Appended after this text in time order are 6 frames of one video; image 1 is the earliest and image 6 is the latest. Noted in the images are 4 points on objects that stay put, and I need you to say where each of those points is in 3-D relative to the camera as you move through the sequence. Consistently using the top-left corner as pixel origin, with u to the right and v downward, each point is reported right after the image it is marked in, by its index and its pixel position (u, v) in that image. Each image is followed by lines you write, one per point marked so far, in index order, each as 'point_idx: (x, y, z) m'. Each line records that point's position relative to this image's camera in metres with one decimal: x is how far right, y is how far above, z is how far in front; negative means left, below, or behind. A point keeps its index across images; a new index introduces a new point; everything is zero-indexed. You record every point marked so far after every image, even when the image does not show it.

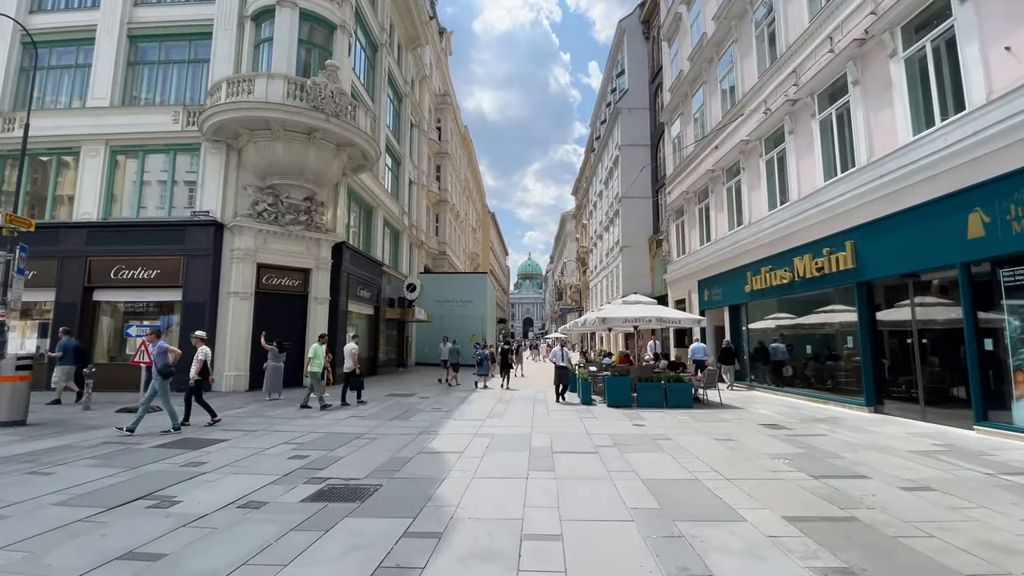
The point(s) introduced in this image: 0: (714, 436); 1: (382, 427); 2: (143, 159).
0: (+3.6, -2.6, +8.5) m
1: (-2.5, -2.8, +9.5) m
2: (-13.0, +4.5, +16.9) m
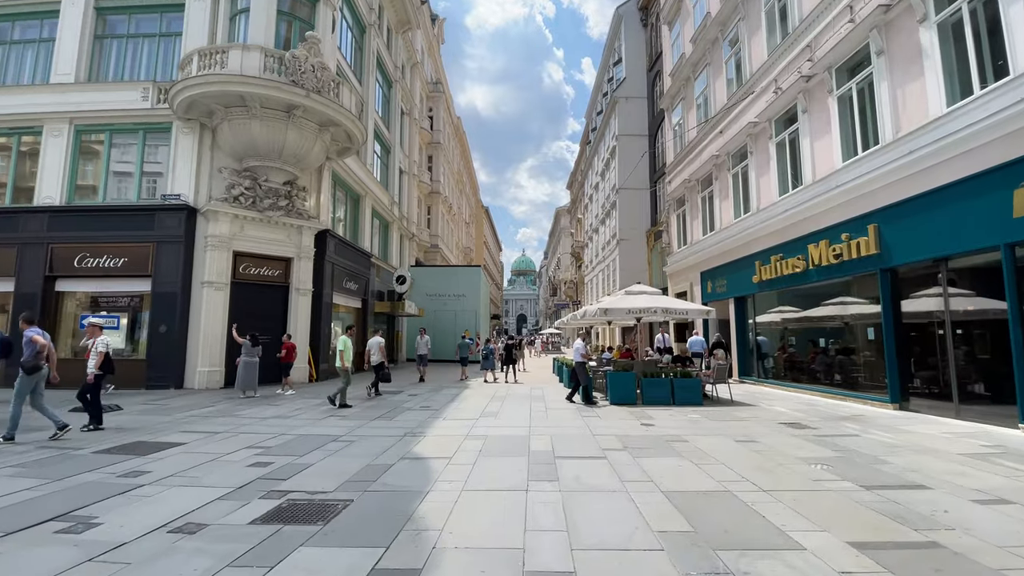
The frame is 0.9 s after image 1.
0: (+3.5, -2.4, +7.6) m
1: (-2.6, -2.5, +8.6) m
2: (-13.1, +4.9, +15.7) m
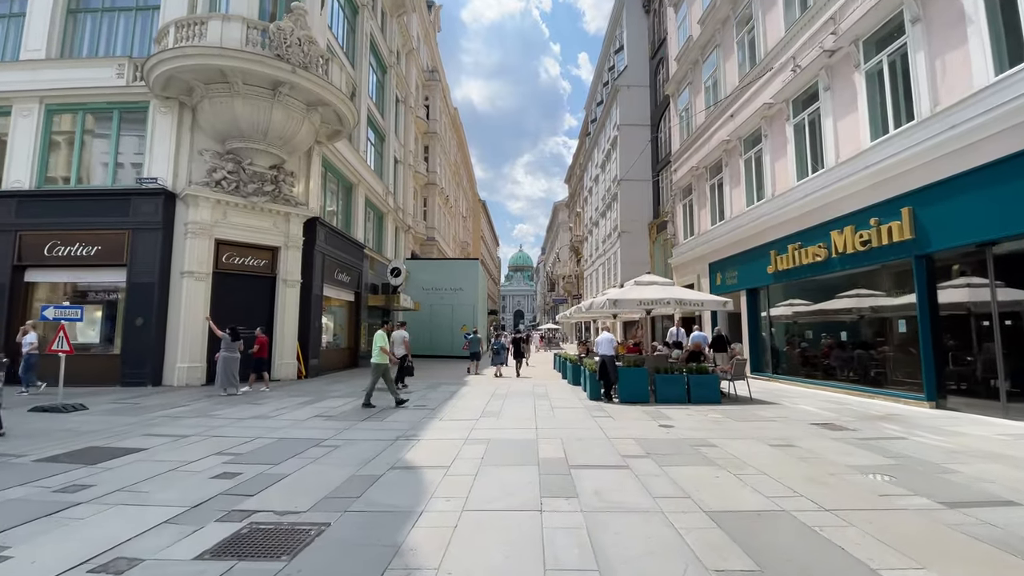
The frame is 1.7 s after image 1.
0: (+3.6, -2.2, +6.7) m
1: (-2.6, -2.3, +7.7) m
2: (-13.1, +5.2, +14.7) m
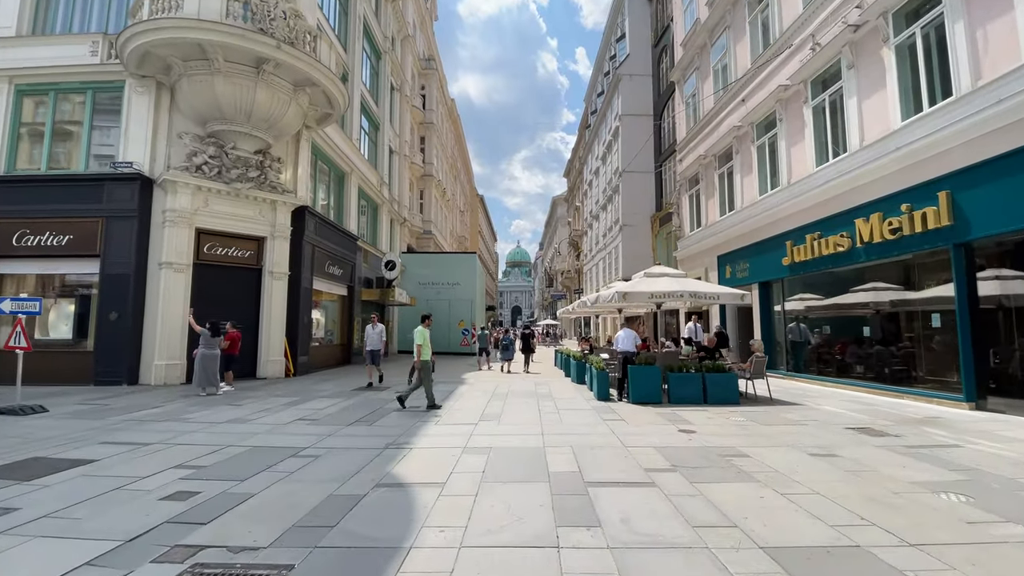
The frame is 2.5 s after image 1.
0: (+3.7, -2.0, +6.0) m
1: (-2.5, -2.1, +6.9) m
2: (-13.1, +5.4, +13.8) m
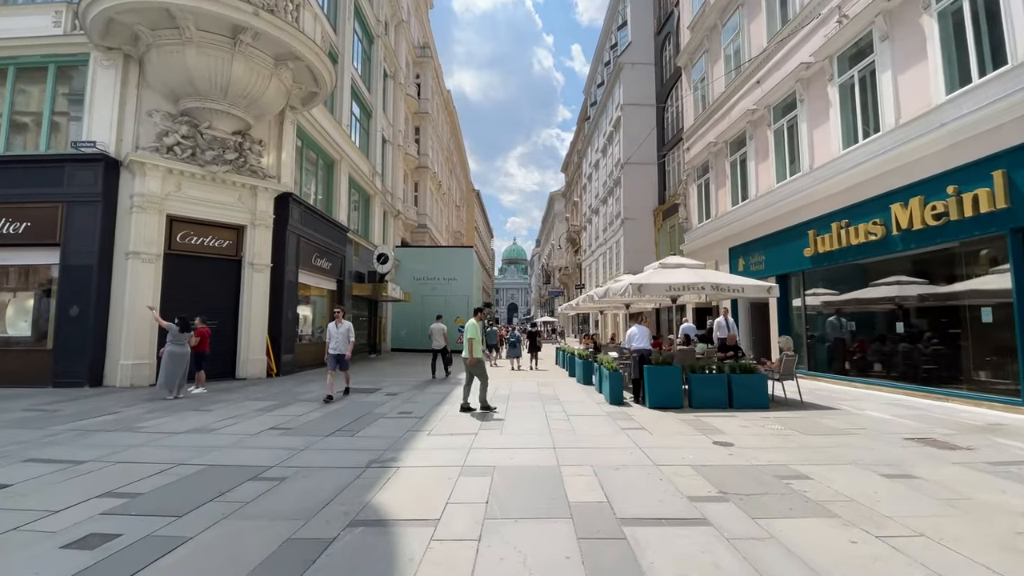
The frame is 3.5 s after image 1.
0: (+3.8, -1.9, +5.0) m
1: (-2.4, -2.0, +5.8) m
2: (-13.1, +5.6, +12.6) m
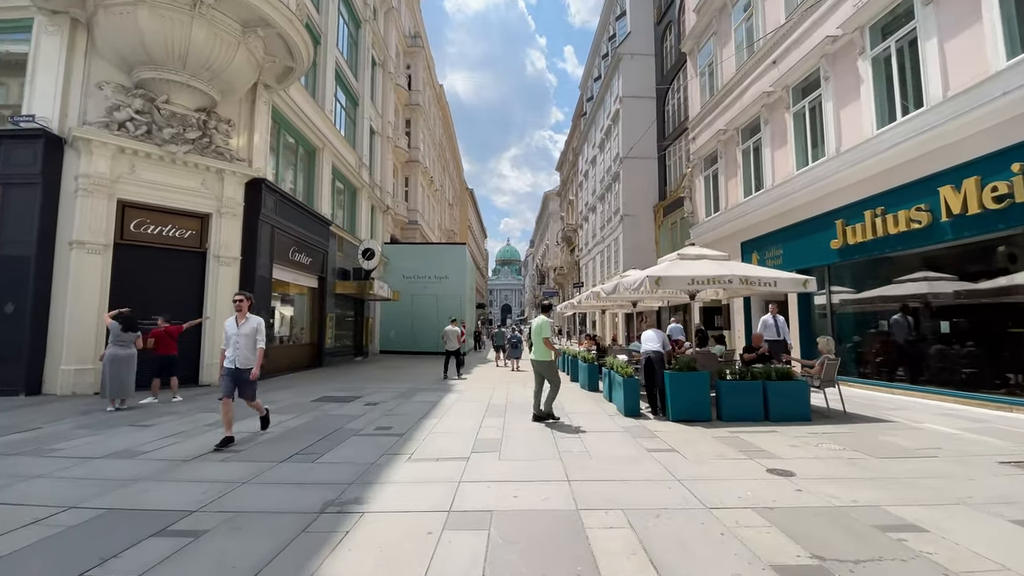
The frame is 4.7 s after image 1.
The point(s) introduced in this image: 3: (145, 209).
0: (+3.8, -1.7, +3.7) m
1: (-2.4, -1.8, +4.5) m
2: (-13.1, +5.7, +11.2) m
3: (-8.3, +1.8, +10.9) m
